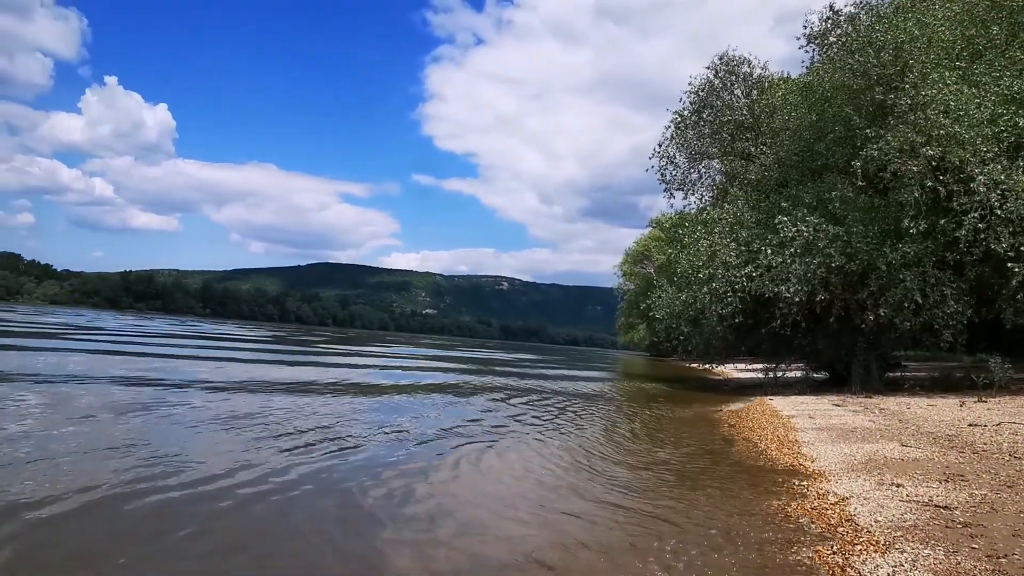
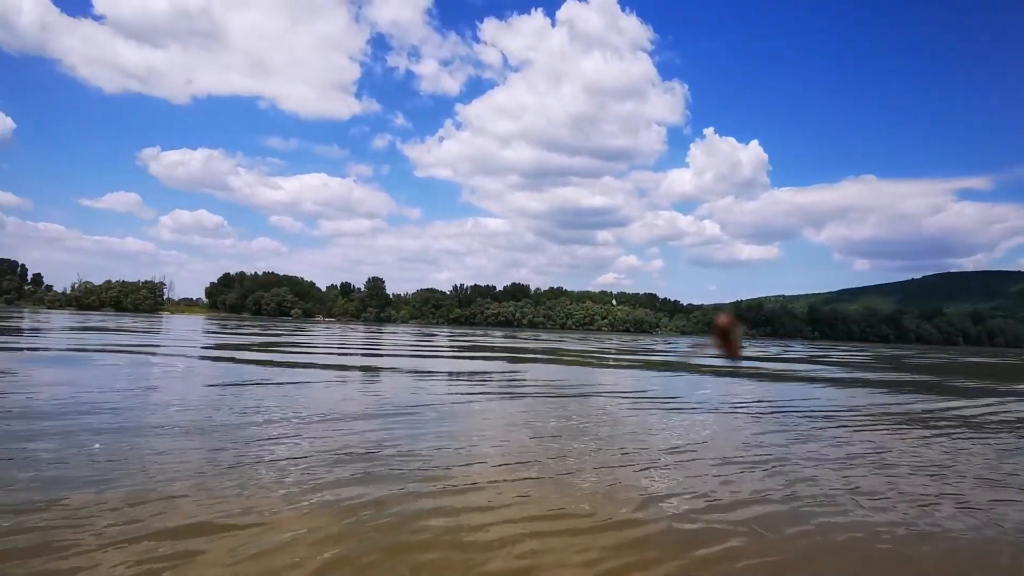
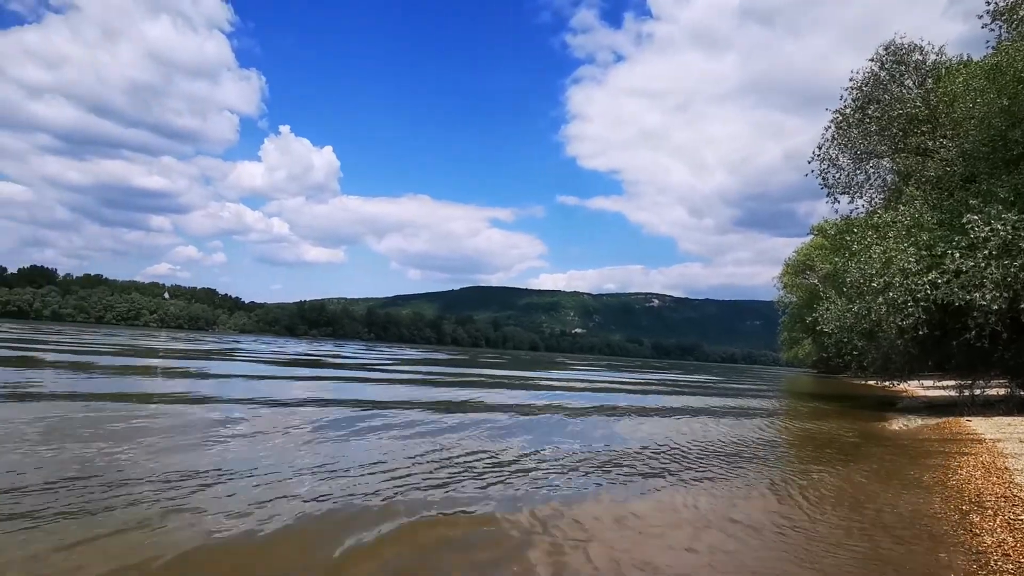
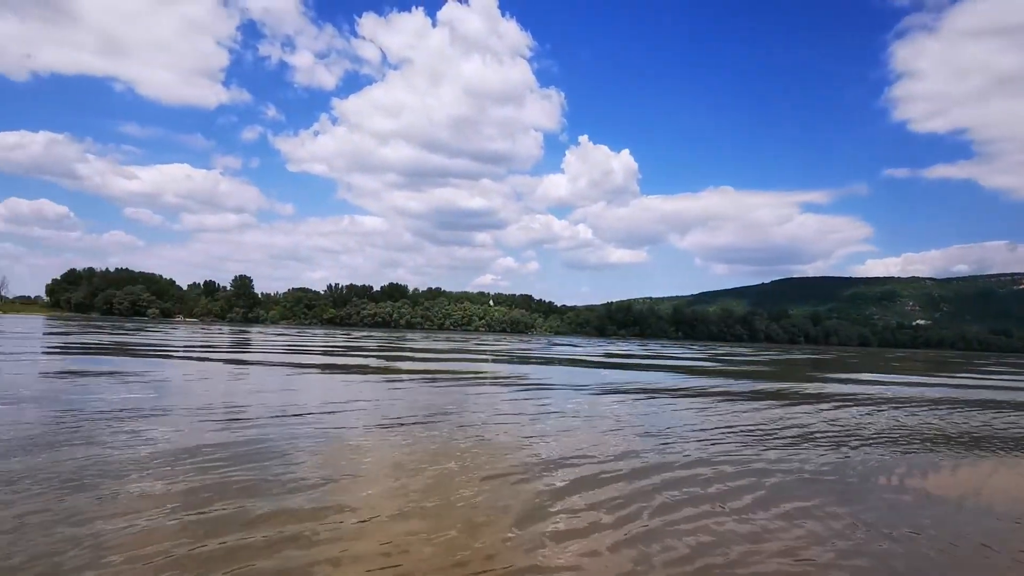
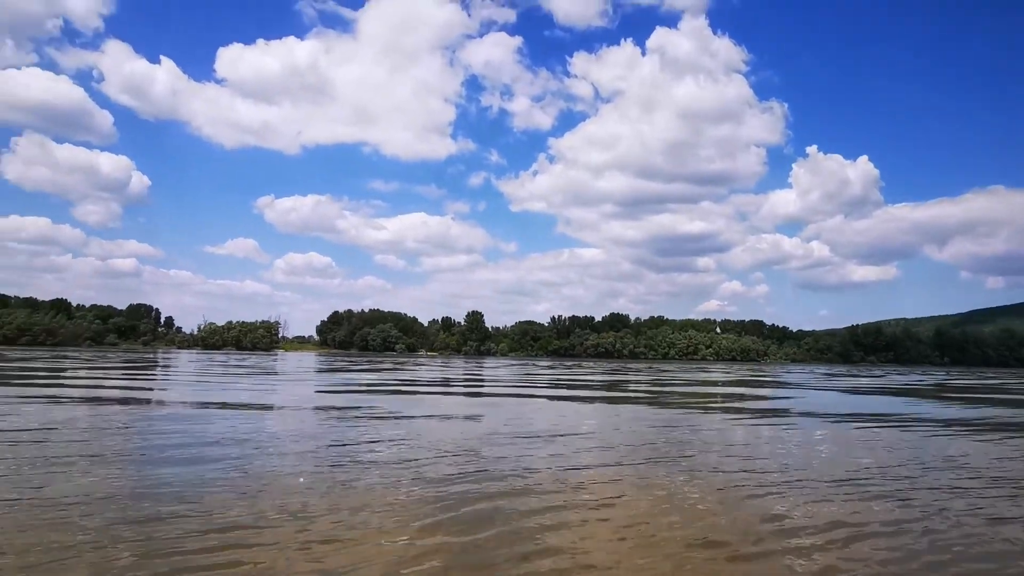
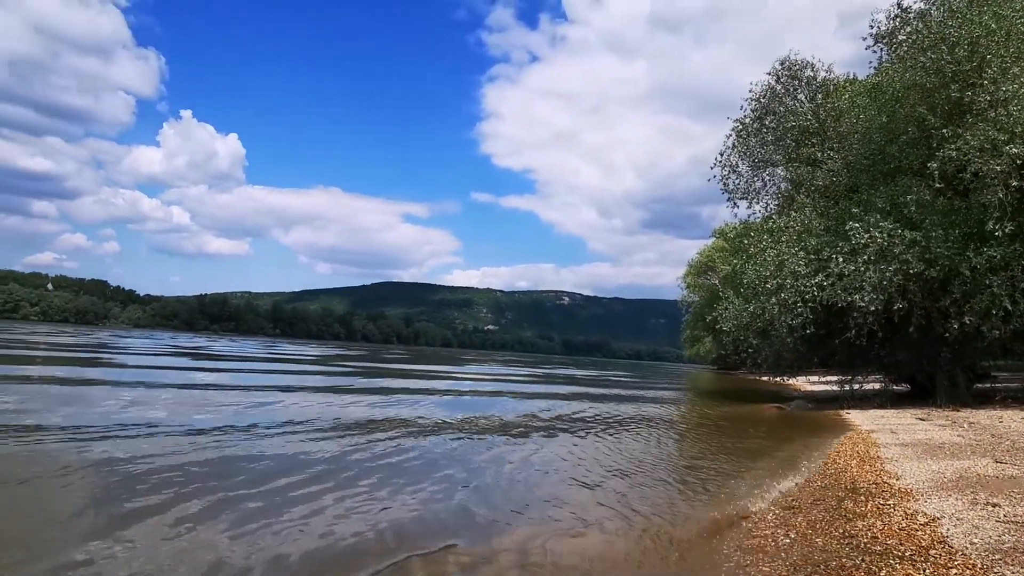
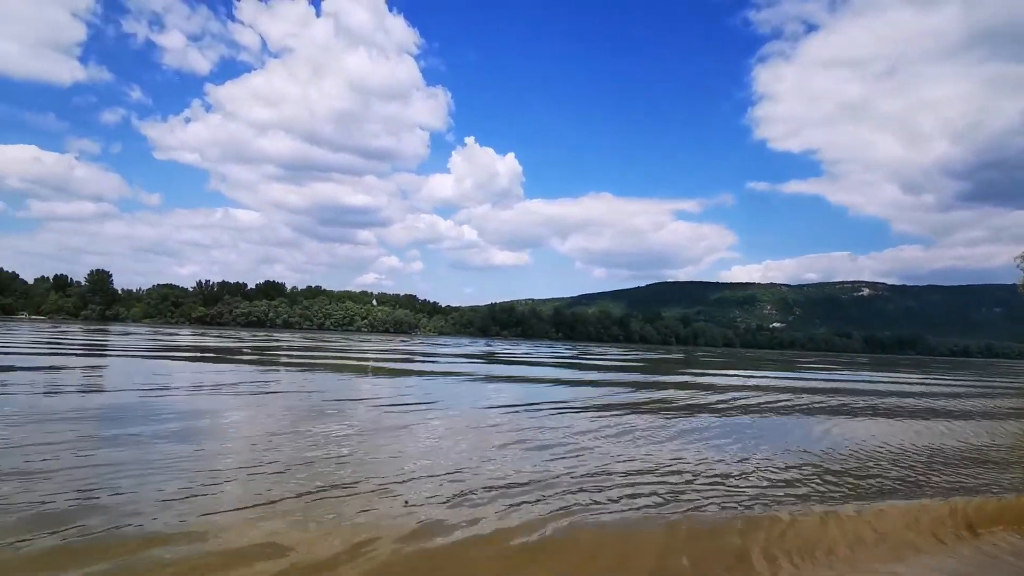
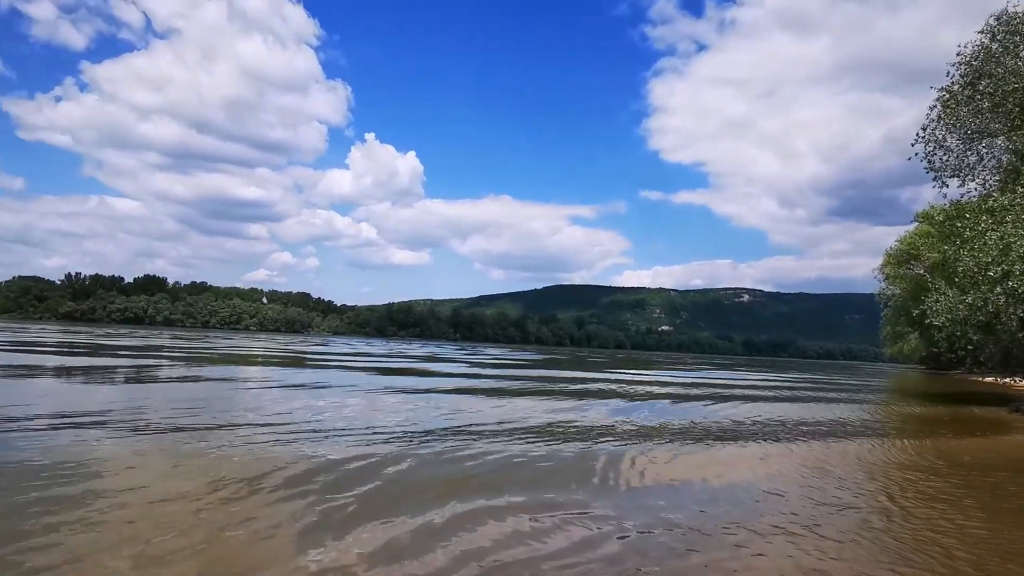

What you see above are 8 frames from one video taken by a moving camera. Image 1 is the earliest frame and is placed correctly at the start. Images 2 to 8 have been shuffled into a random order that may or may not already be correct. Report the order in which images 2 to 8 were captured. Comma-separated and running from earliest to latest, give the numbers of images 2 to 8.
6, 3, 8, 7, 4, 2, 5
